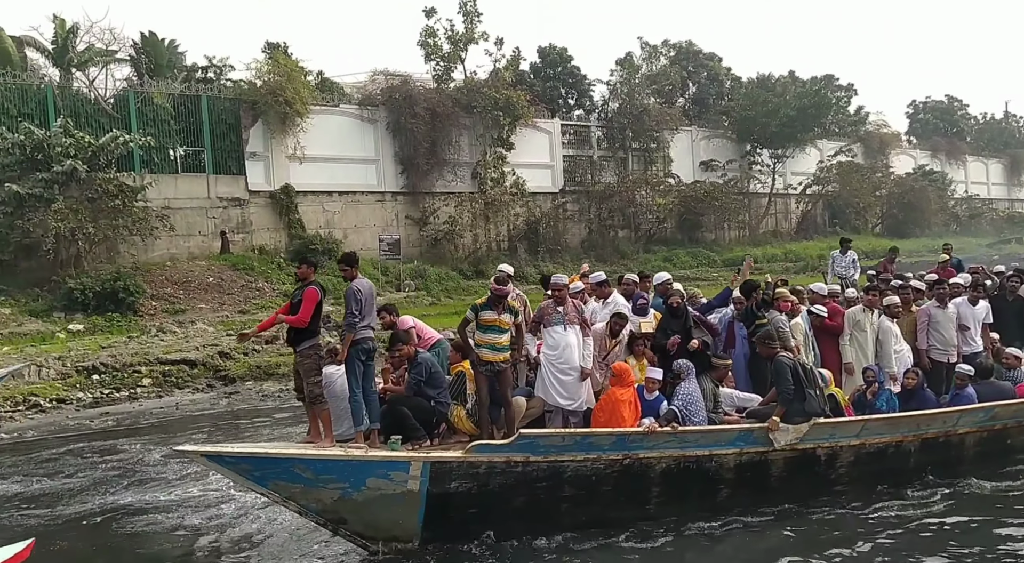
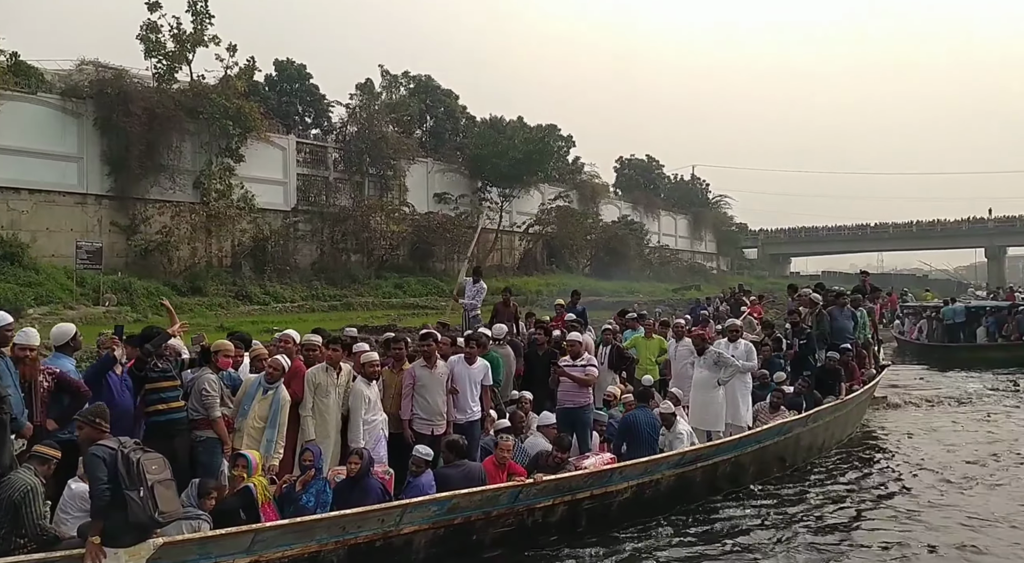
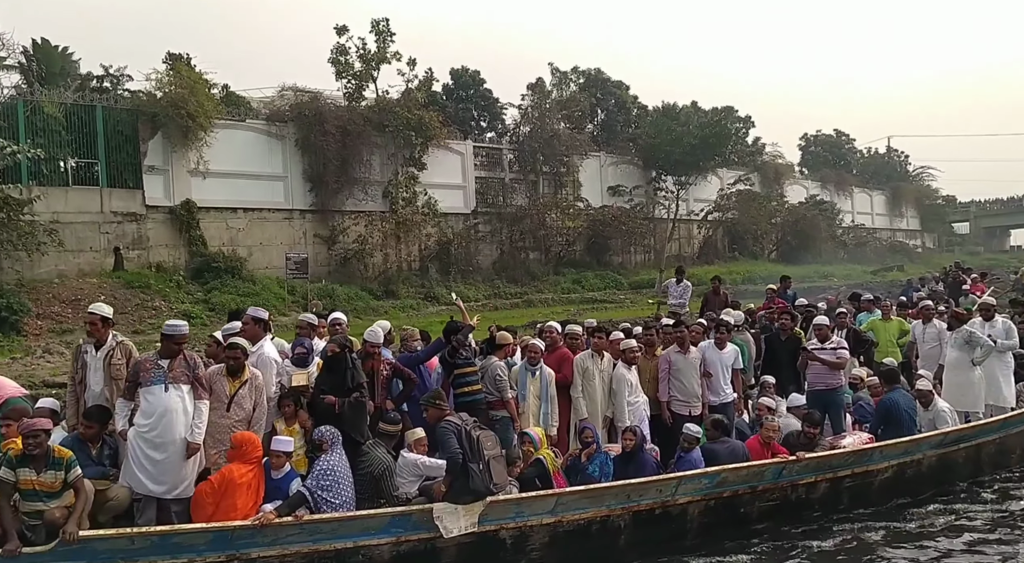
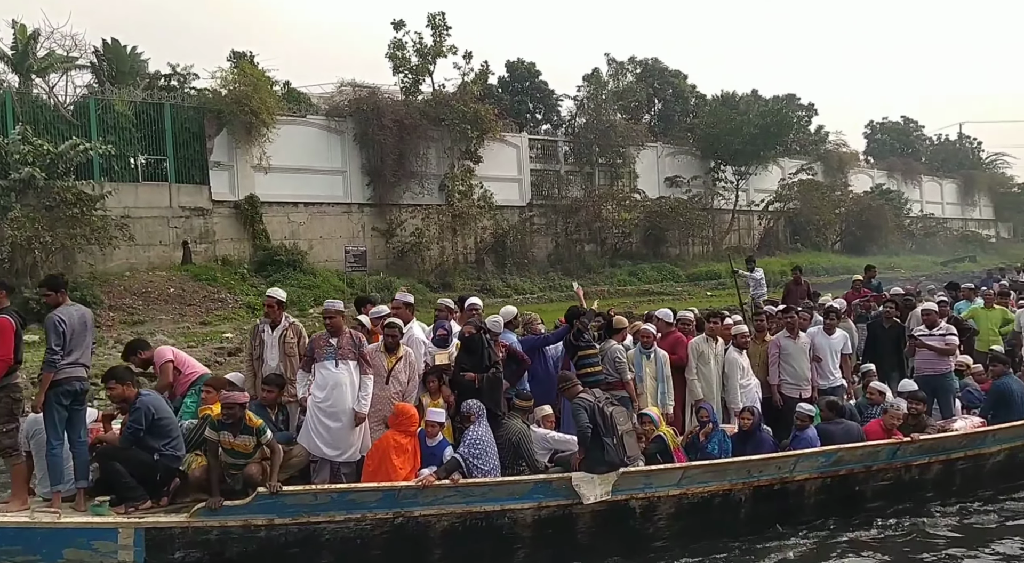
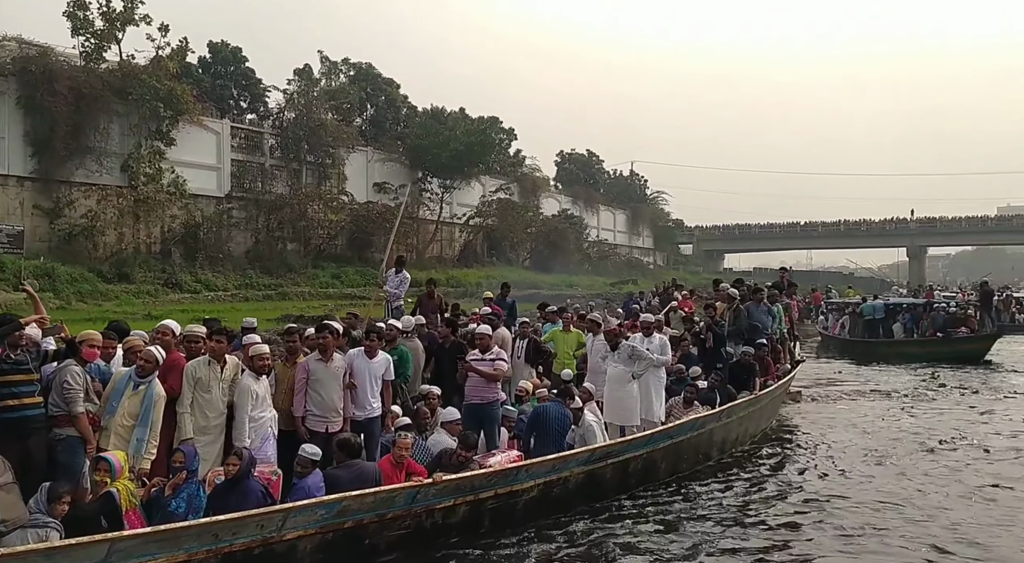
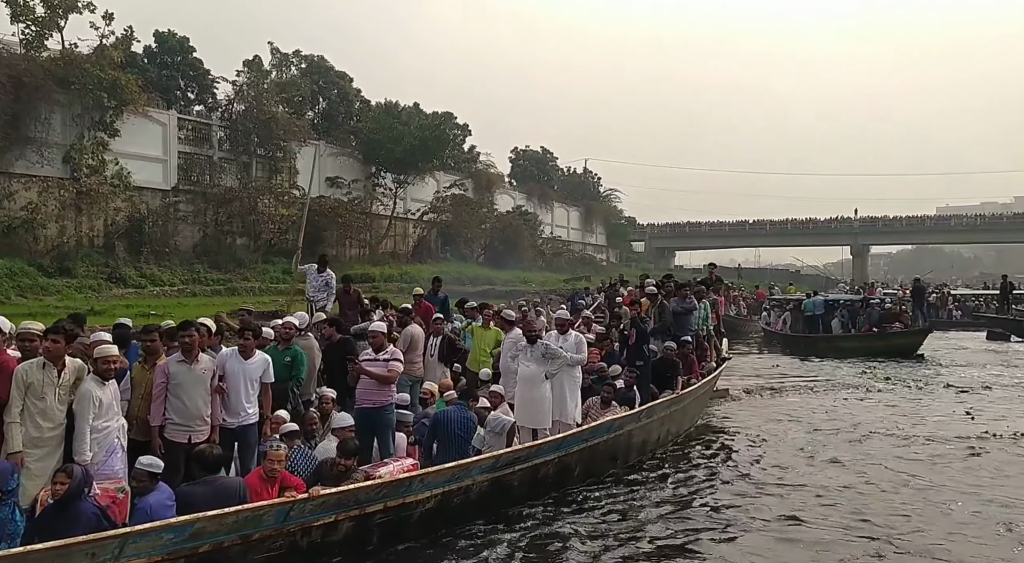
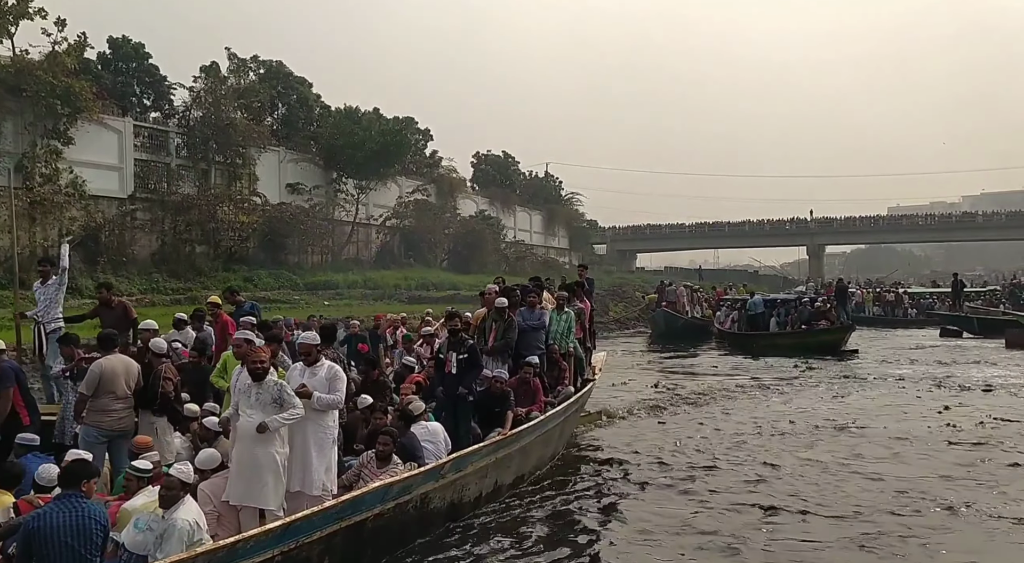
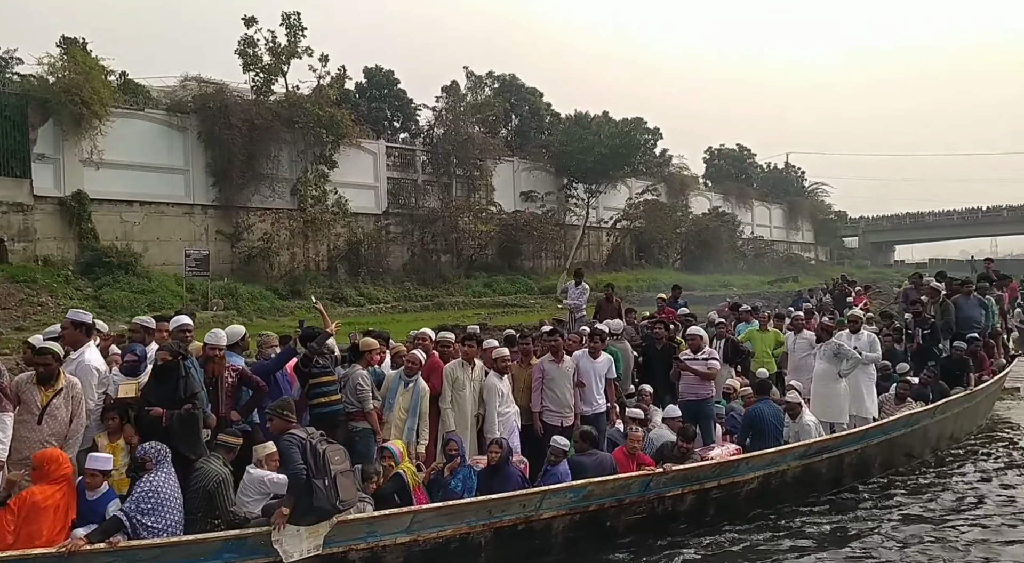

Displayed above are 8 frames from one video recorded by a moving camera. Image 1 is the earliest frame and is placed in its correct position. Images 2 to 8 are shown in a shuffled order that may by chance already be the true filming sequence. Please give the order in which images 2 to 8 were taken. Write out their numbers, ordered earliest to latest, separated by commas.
4, 3, 8, 2, 5, 6, 7
